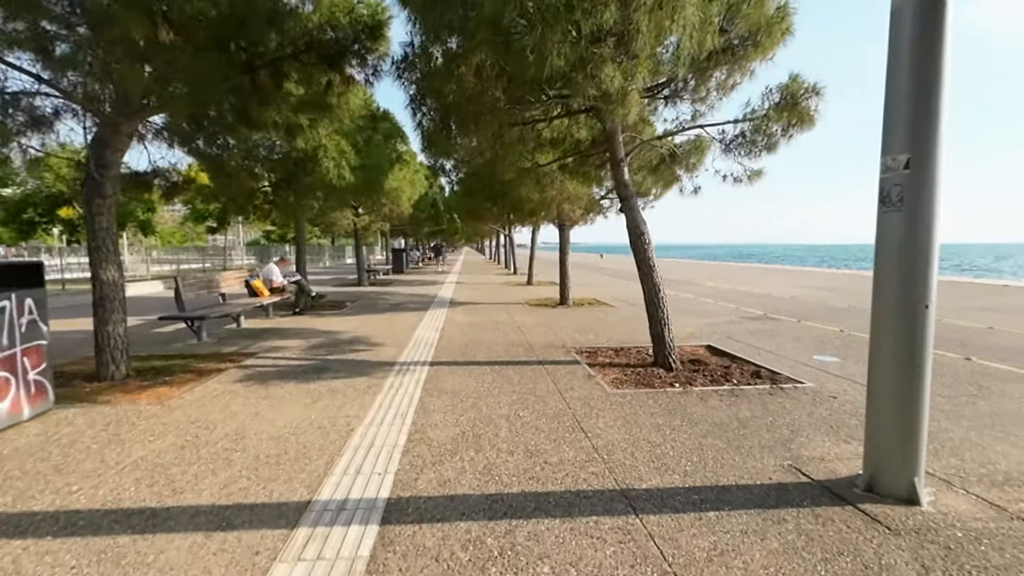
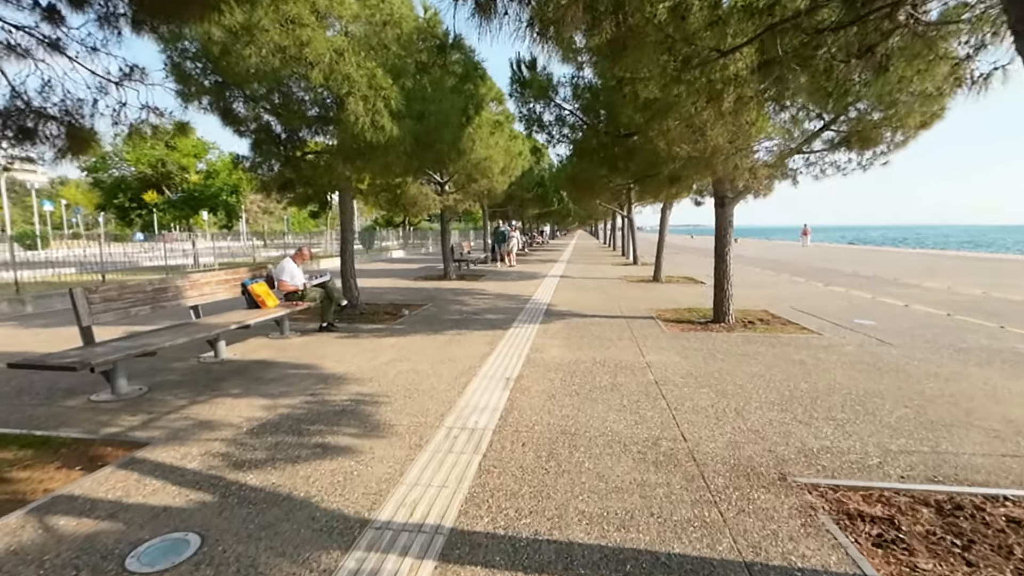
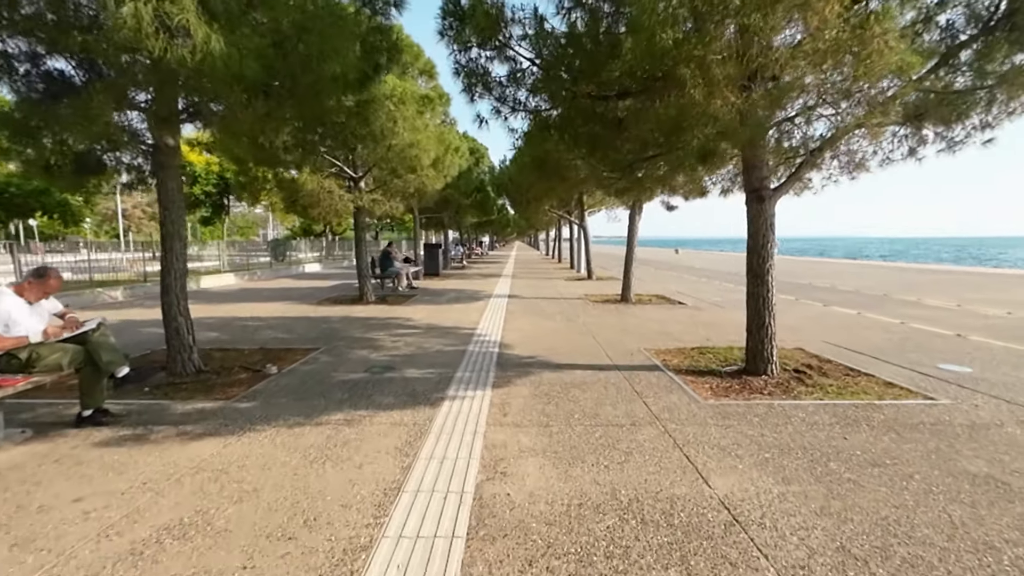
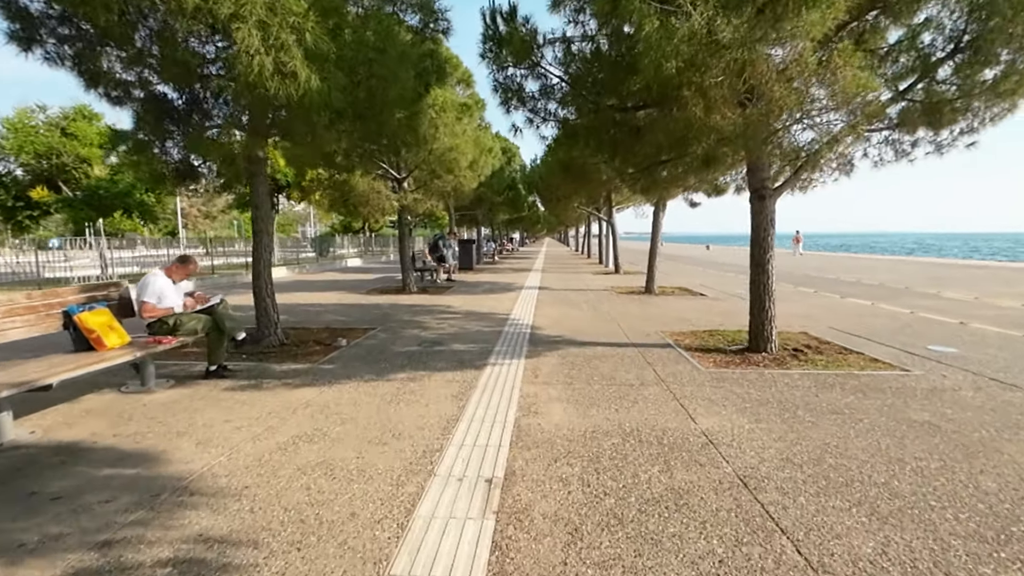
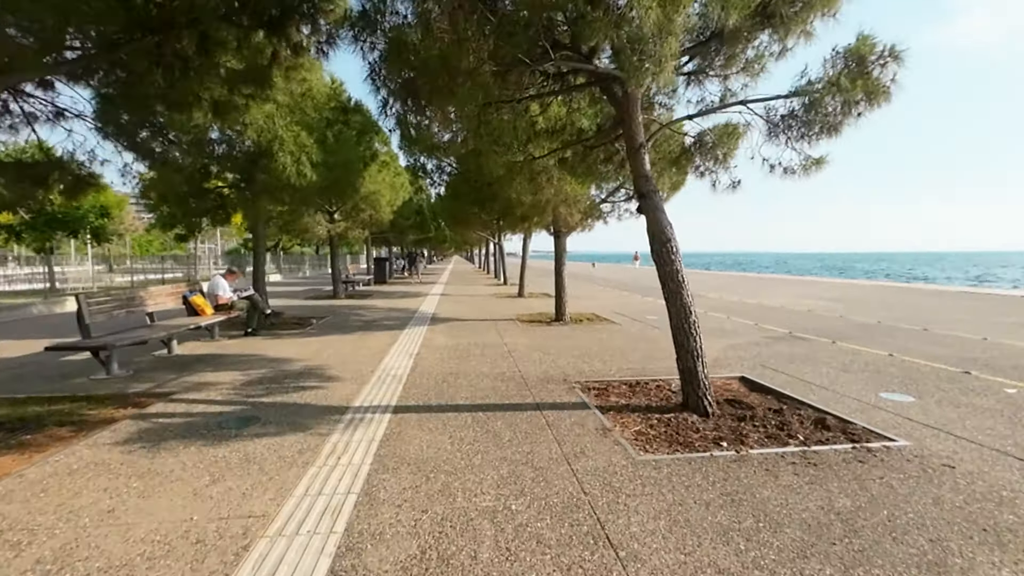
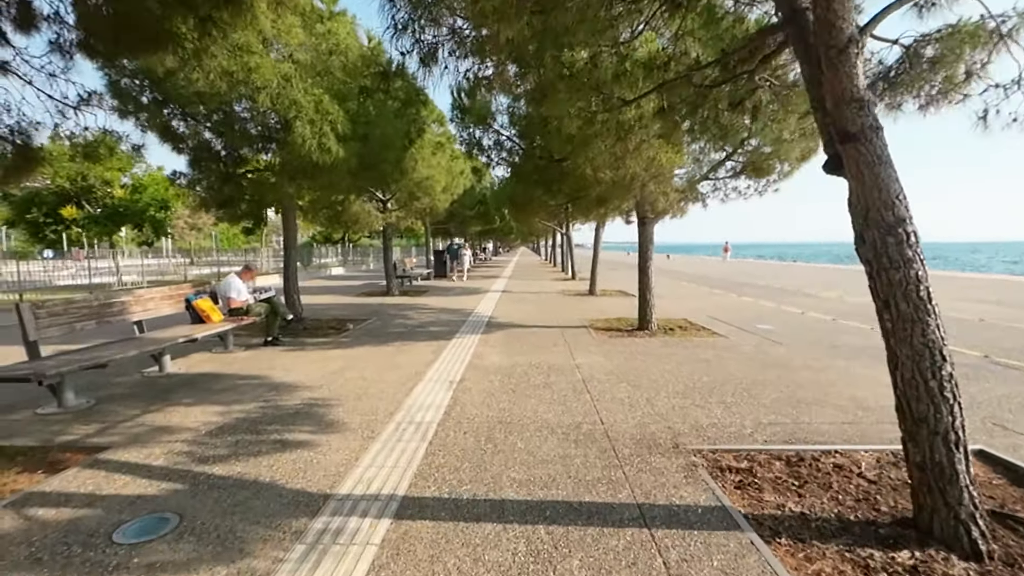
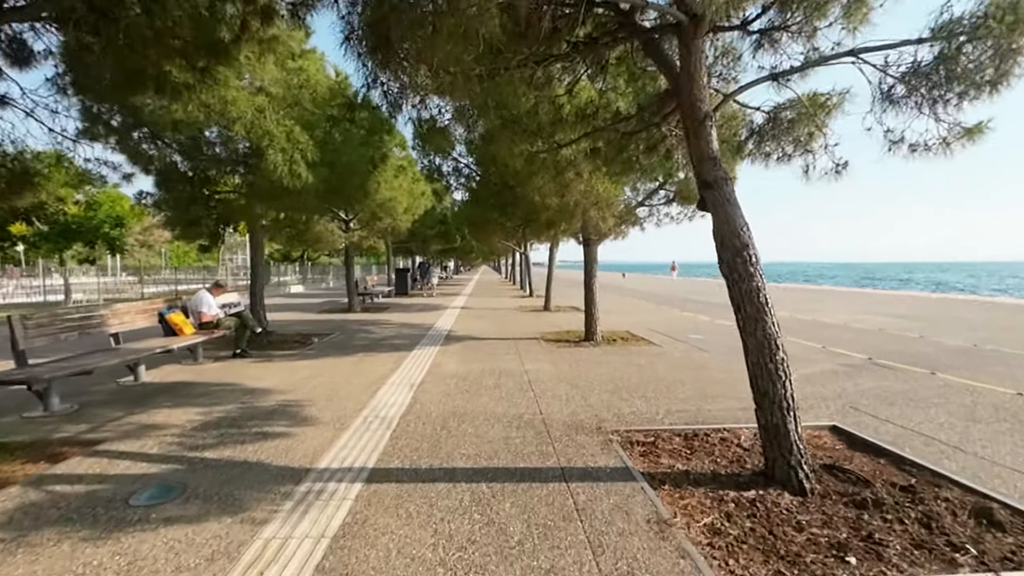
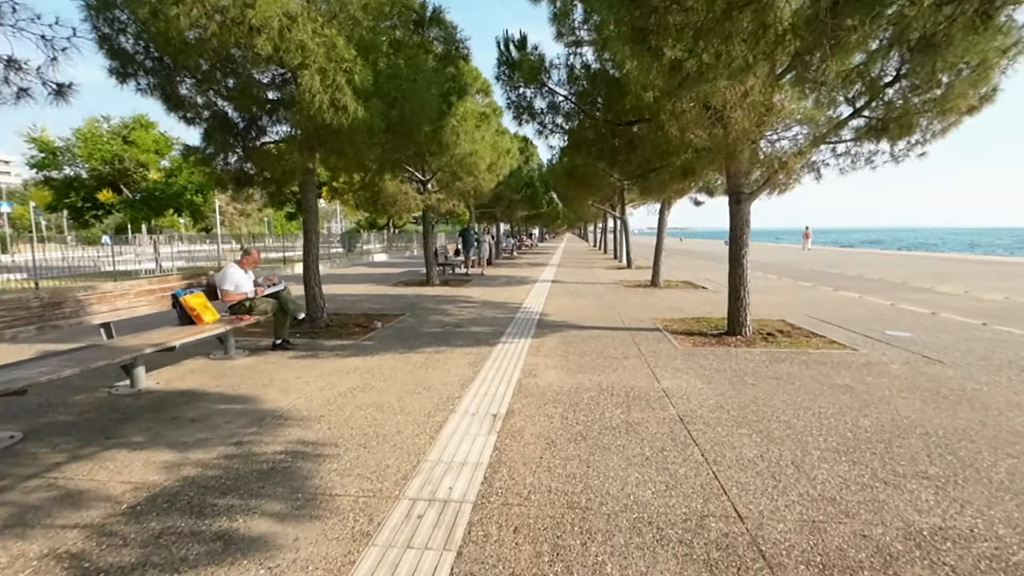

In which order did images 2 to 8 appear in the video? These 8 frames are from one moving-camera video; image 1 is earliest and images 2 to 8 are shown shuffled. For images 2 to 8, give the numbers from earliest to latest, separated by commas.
5, 7, 6, 2, 8, 4, 3
